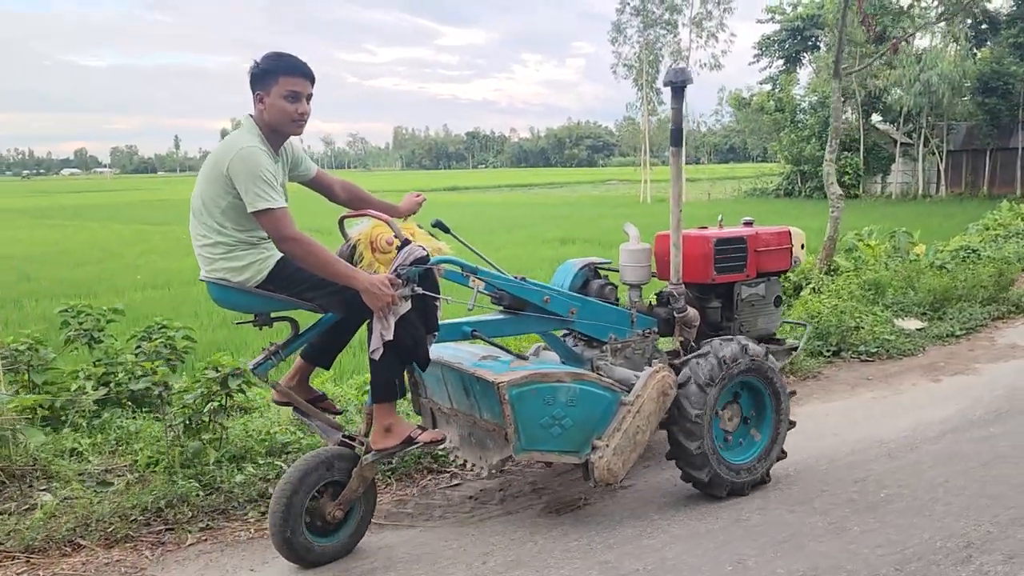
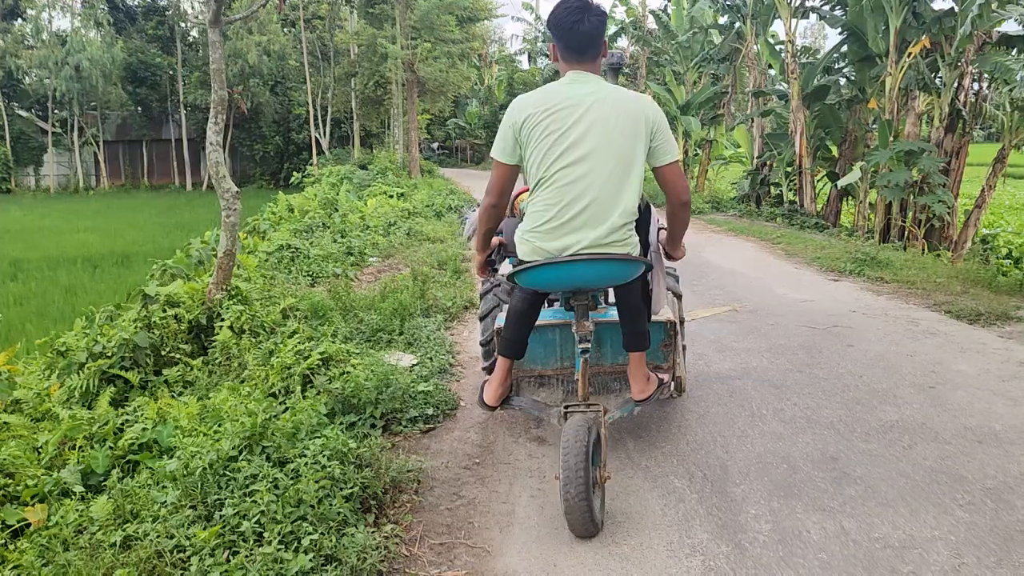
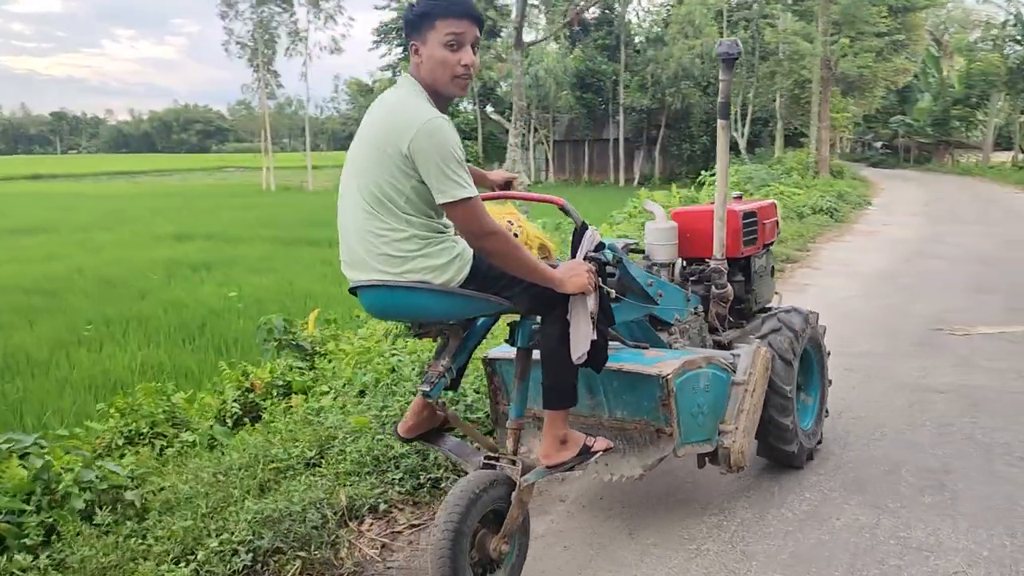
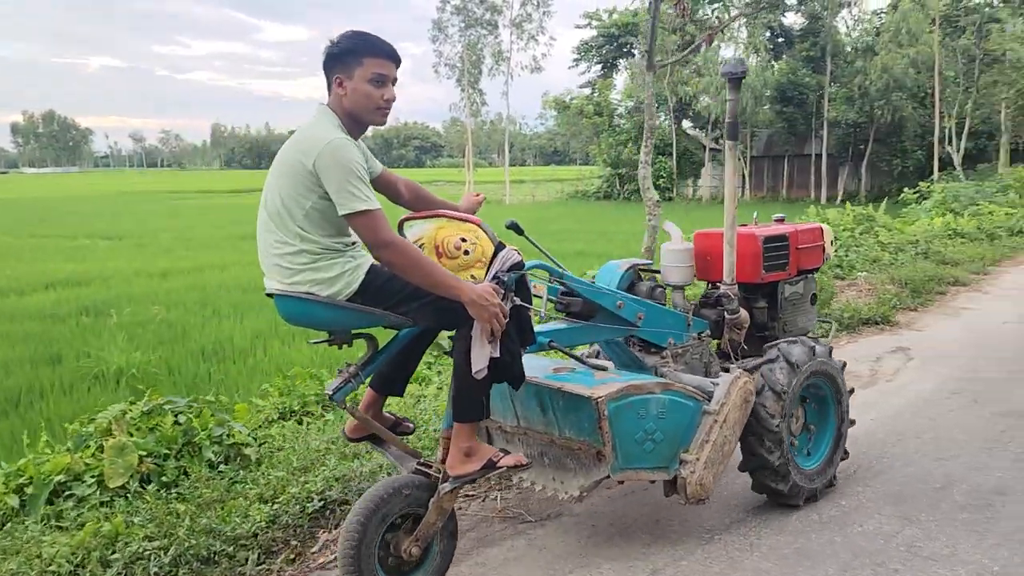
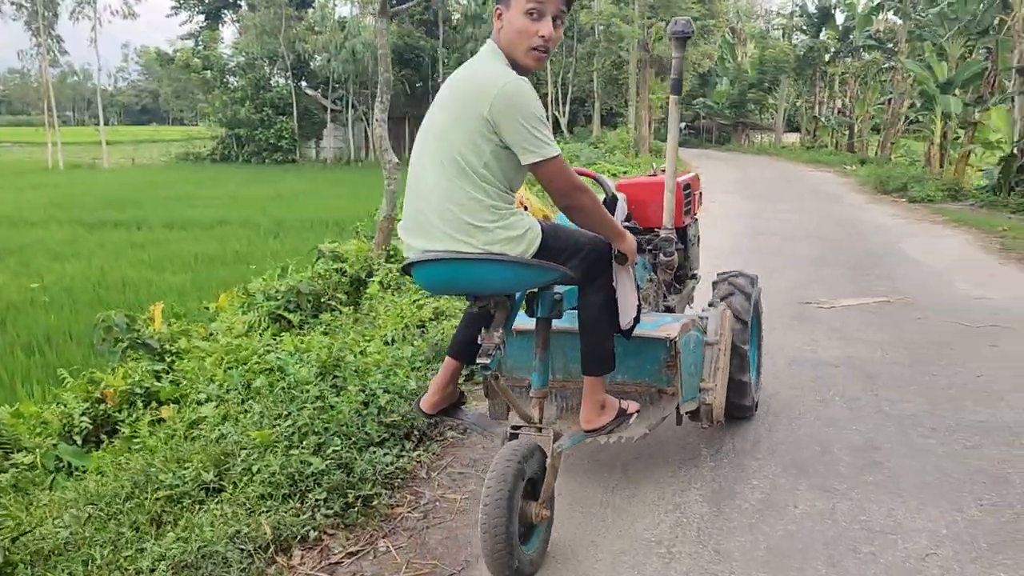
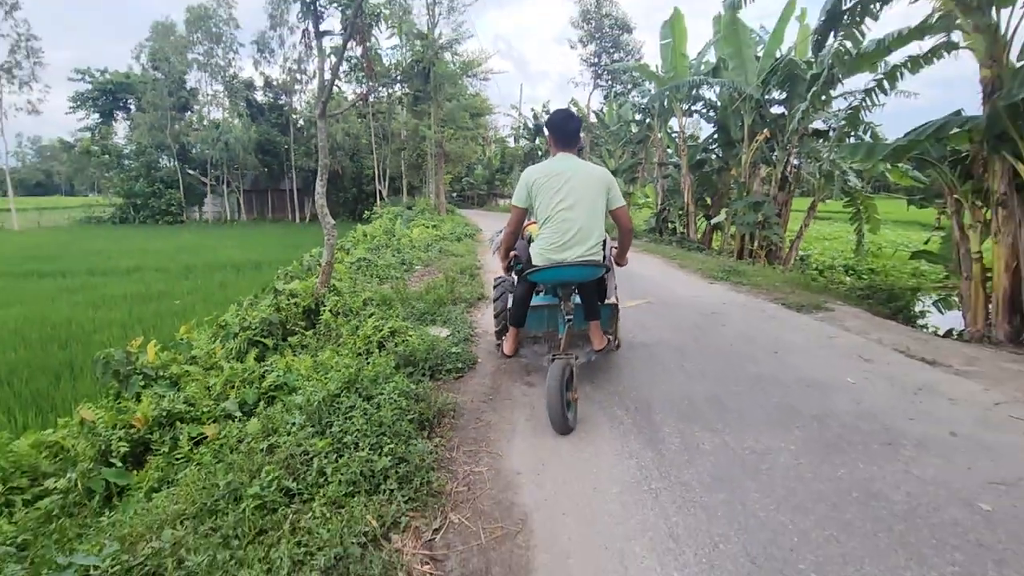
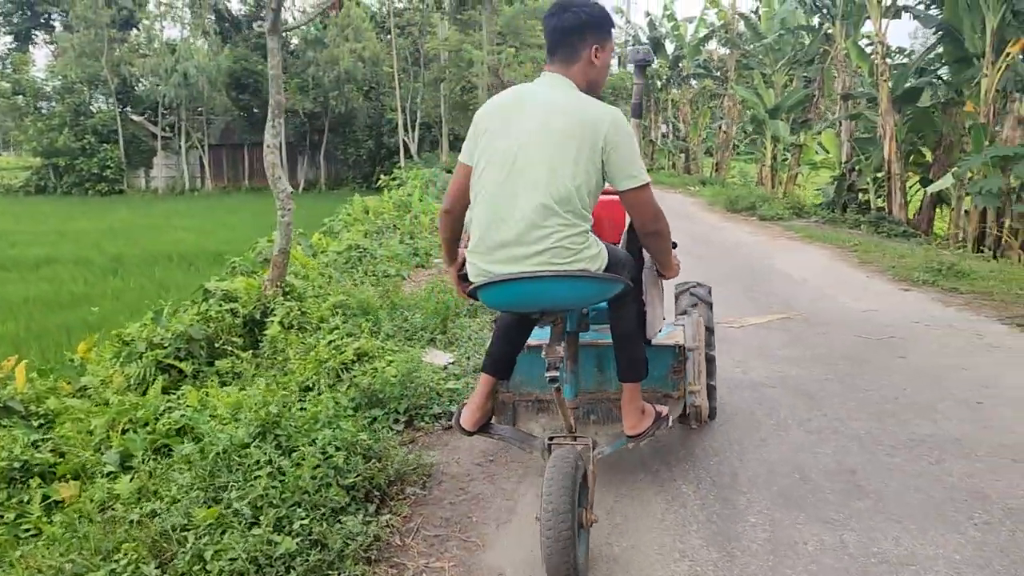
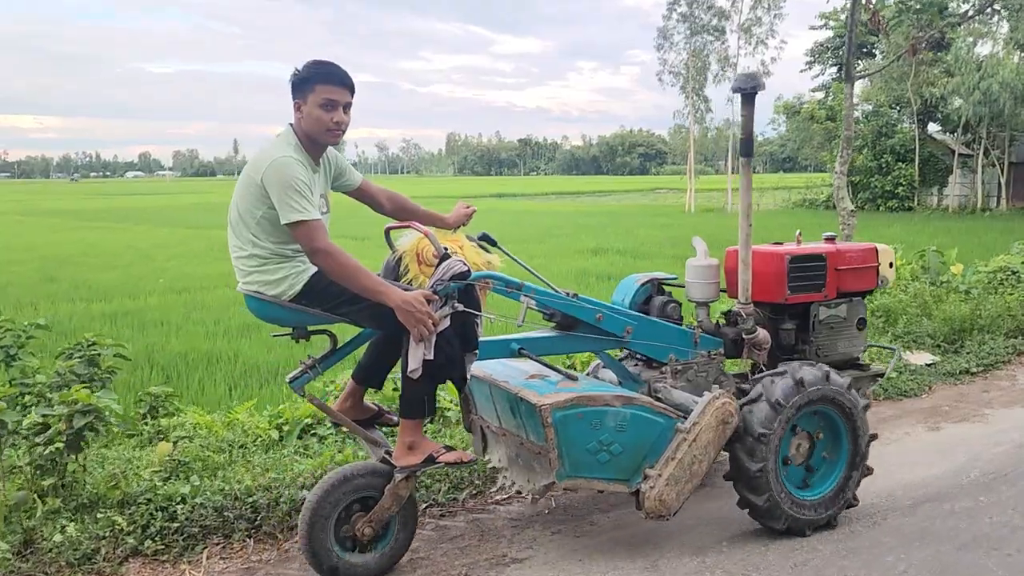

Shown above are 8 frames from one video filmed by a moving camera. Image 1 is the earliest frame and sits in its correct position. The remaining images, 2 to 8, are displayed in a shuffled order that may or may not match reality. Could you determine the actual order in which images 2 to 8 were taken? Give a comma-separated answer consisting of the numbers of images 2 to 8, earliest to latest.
8, 4, 3, 5, 7, 2, 6
